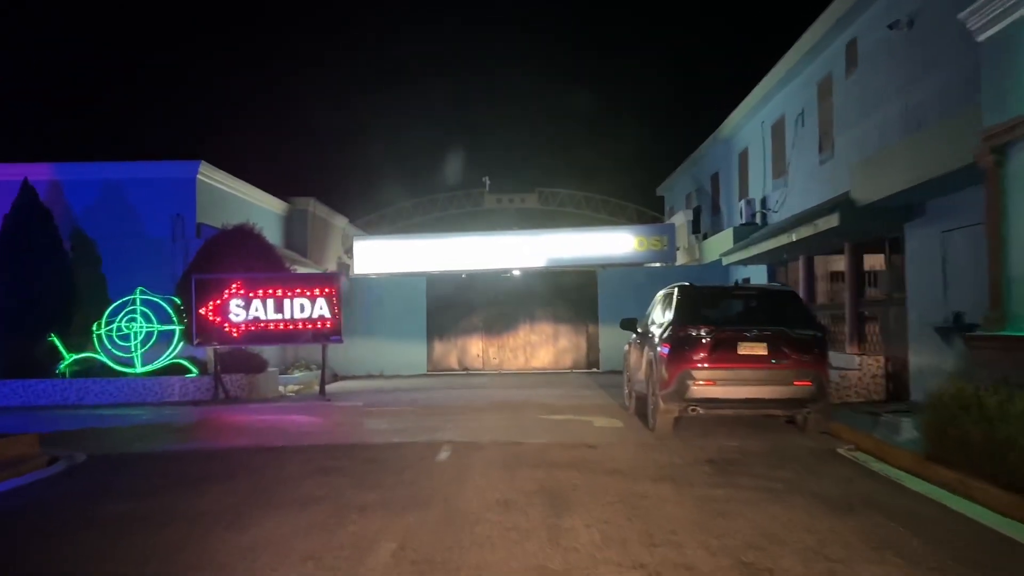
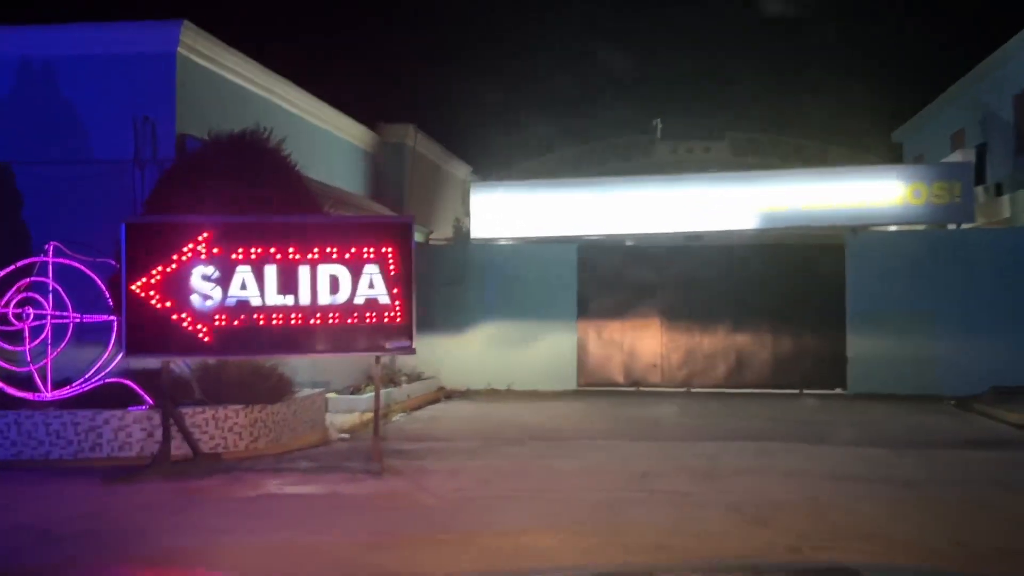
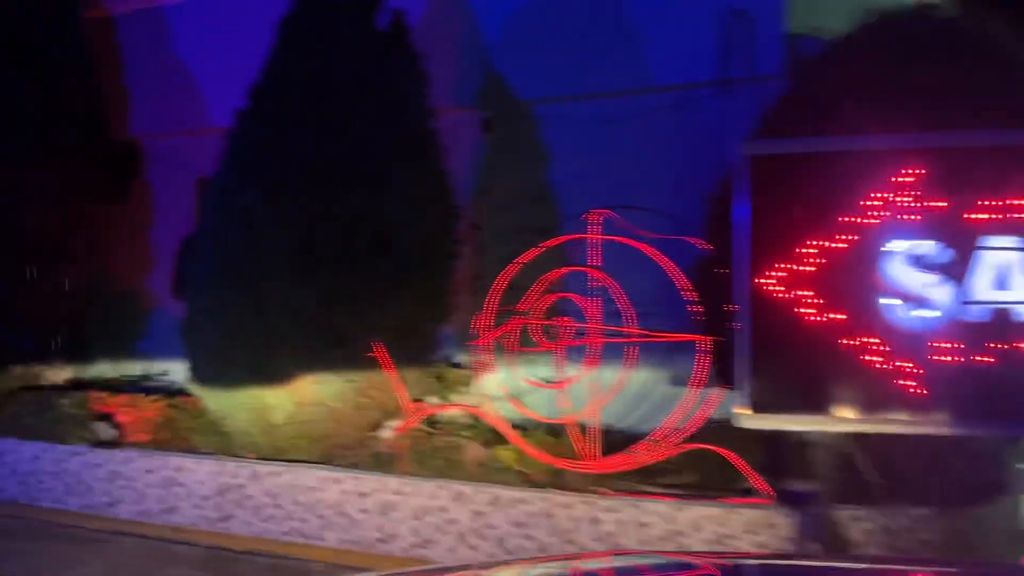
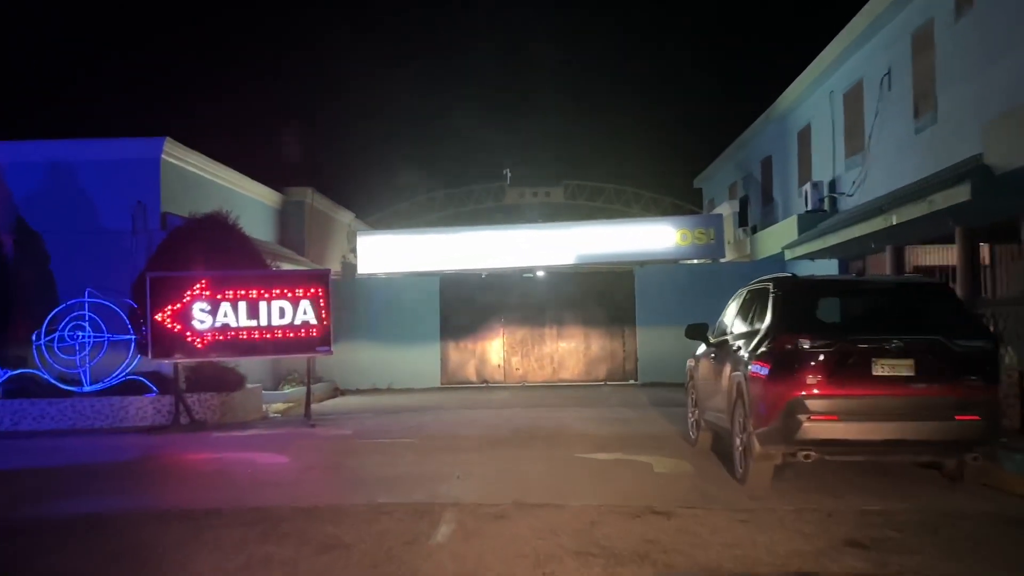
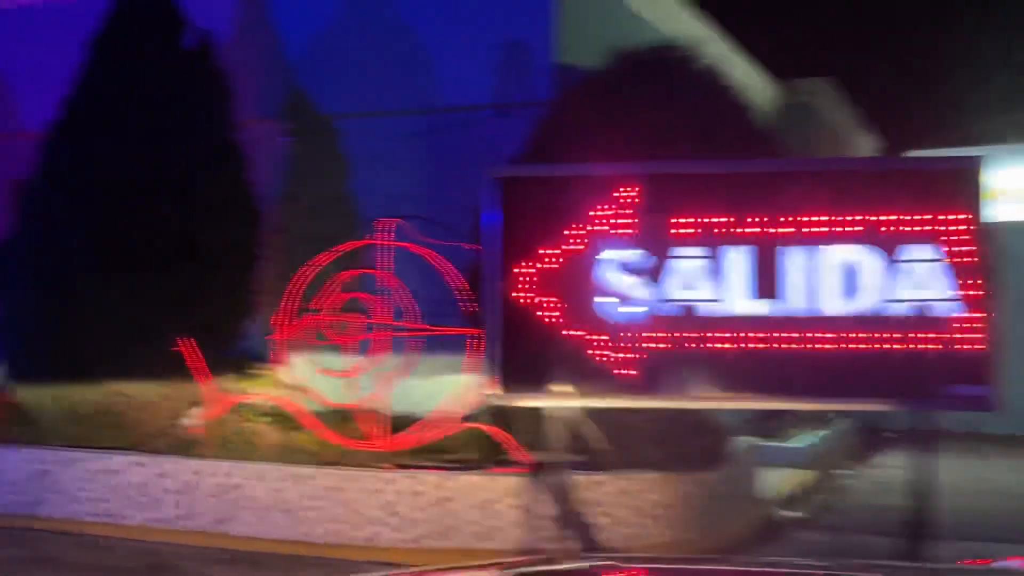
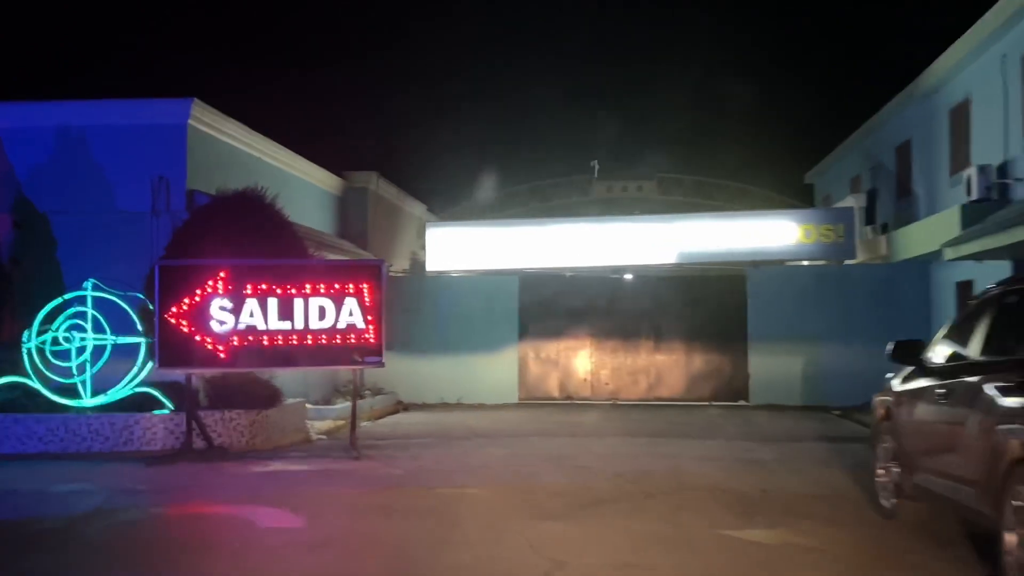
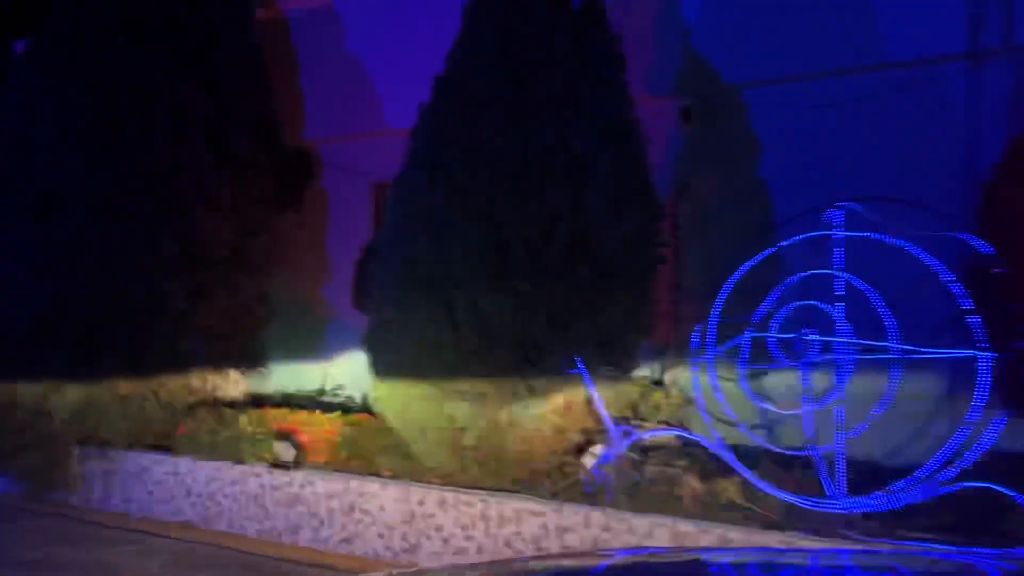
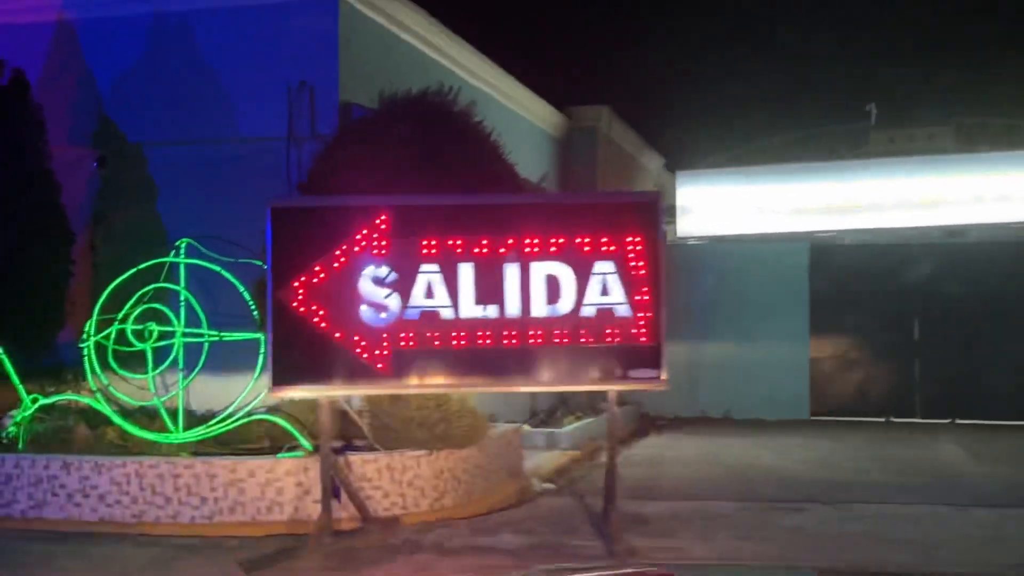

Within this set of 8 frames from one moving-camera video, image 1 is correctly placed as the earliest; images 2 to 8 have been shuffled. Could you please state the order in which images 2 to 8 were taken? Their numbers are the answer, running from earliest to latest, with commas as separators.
4, 6, 2, 8, 5, 3, 7
